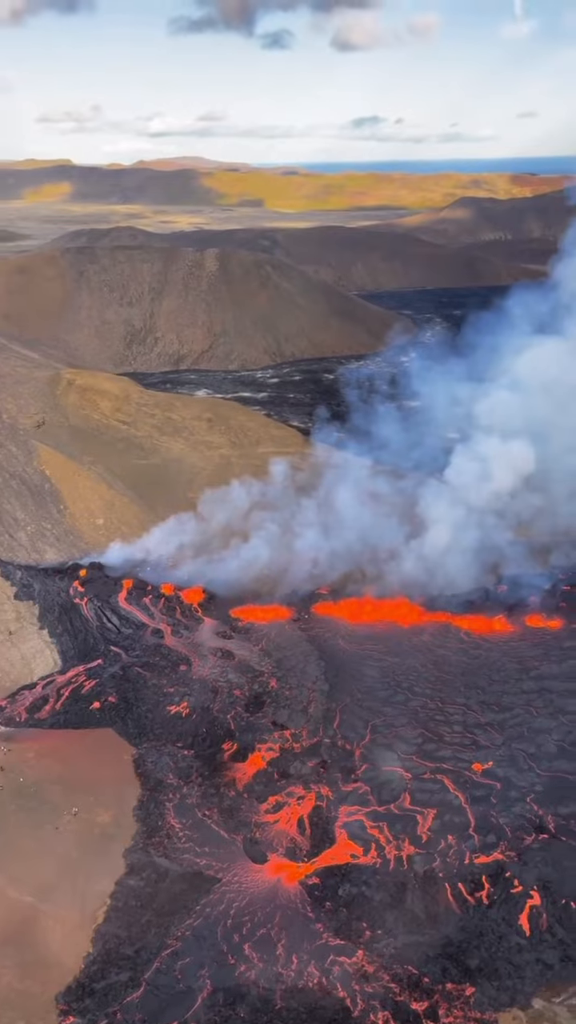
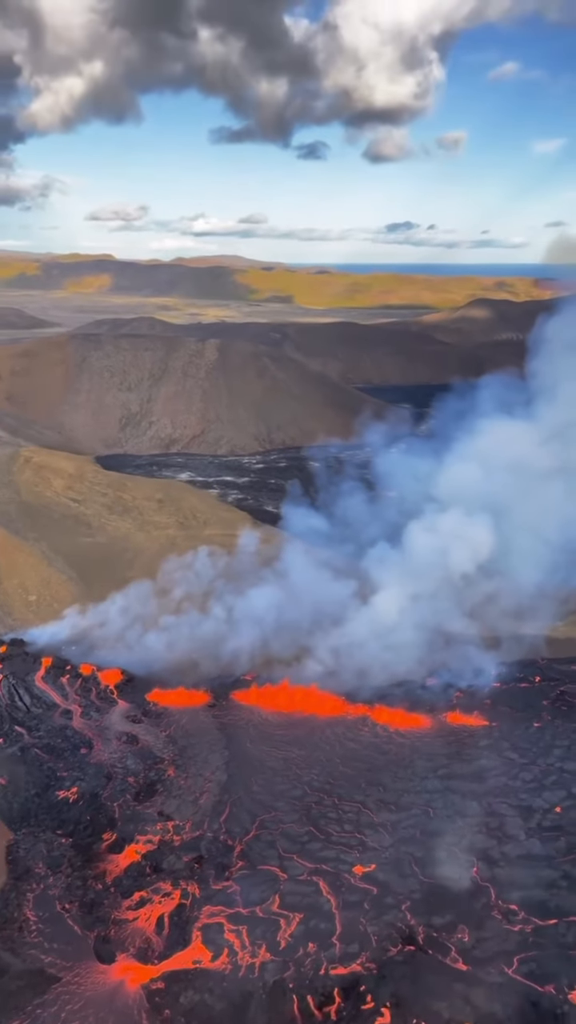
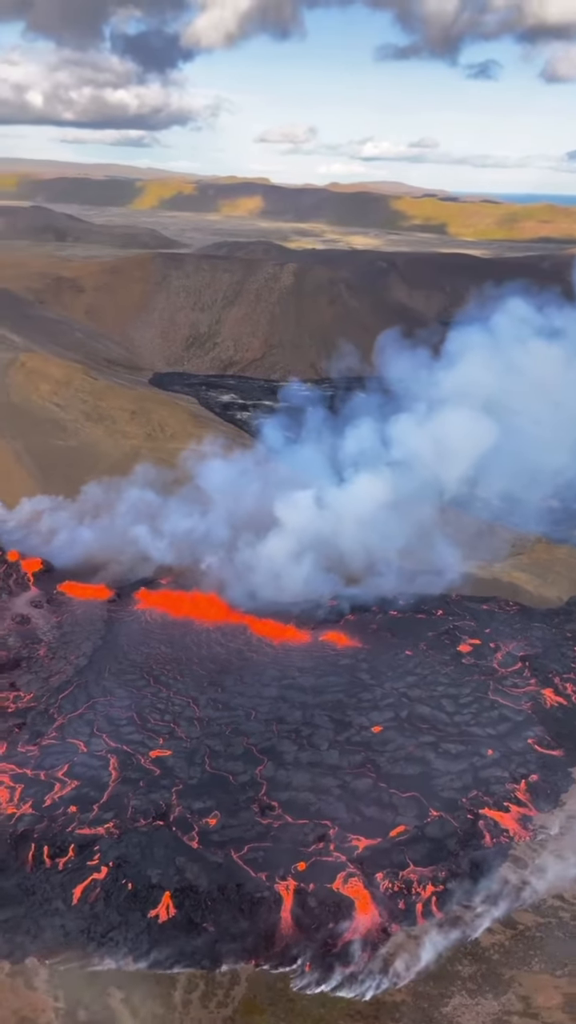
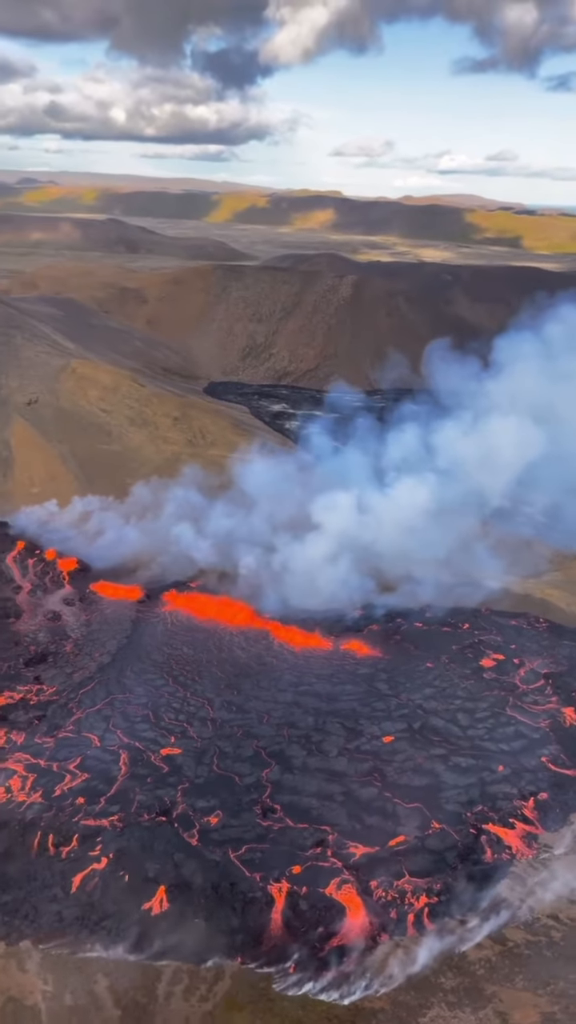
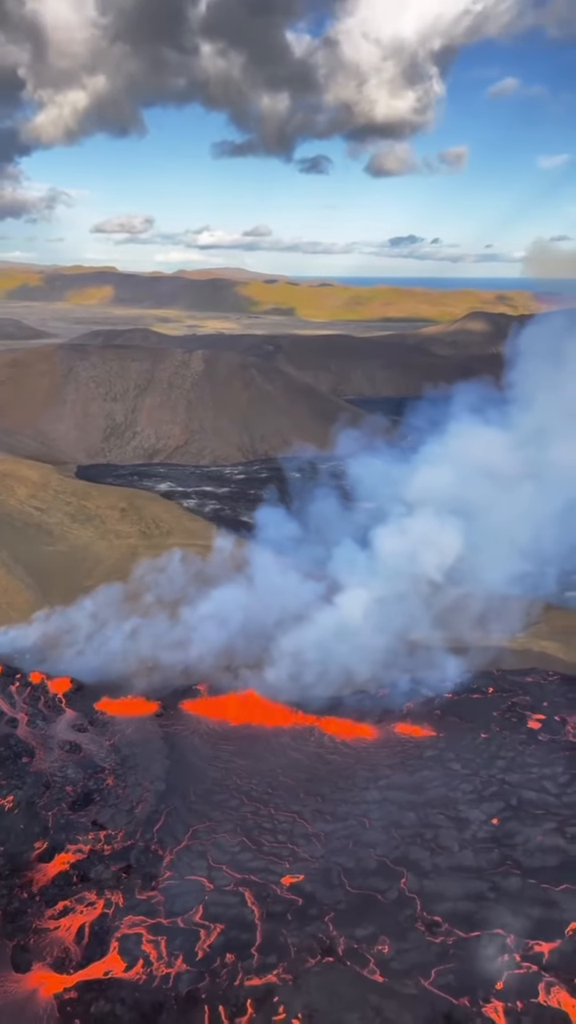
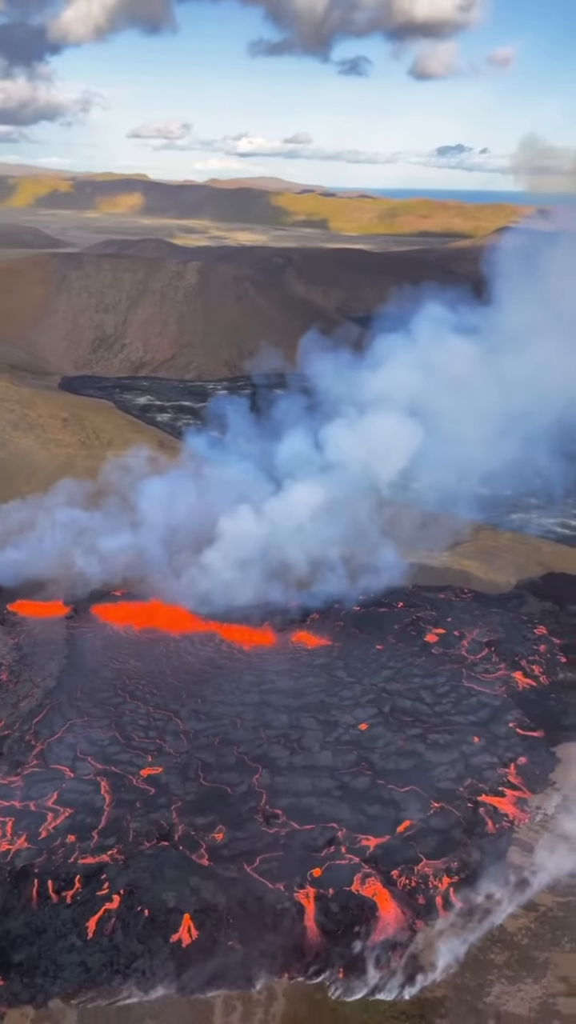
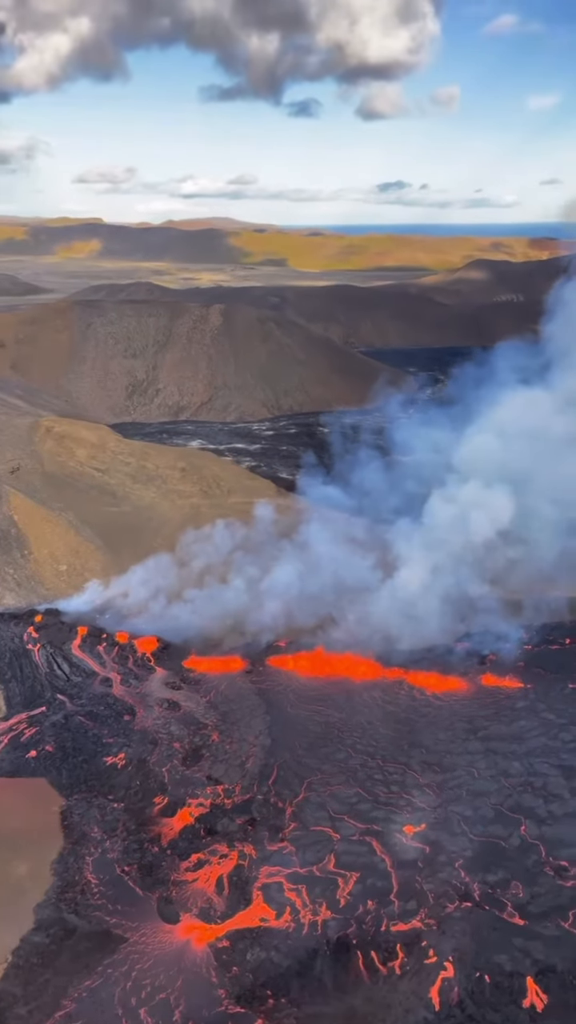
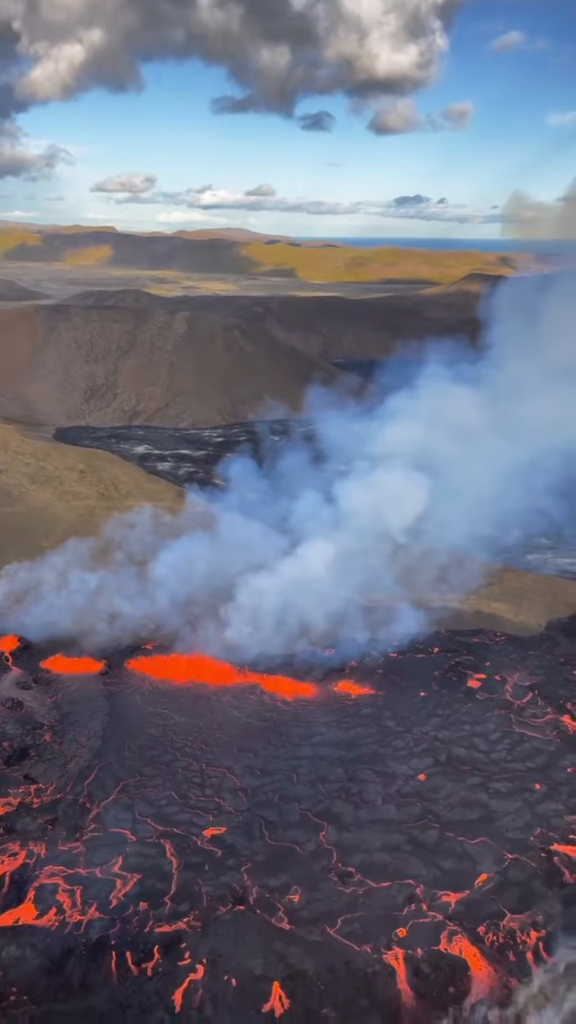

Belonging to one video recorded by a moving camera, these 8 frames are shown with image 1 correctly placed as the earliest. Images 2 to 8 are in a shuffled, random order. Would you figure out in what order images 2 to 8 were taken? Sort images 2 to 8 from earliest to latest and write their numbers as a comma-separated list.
7, 2, 5, 8, 6, 3, 4
